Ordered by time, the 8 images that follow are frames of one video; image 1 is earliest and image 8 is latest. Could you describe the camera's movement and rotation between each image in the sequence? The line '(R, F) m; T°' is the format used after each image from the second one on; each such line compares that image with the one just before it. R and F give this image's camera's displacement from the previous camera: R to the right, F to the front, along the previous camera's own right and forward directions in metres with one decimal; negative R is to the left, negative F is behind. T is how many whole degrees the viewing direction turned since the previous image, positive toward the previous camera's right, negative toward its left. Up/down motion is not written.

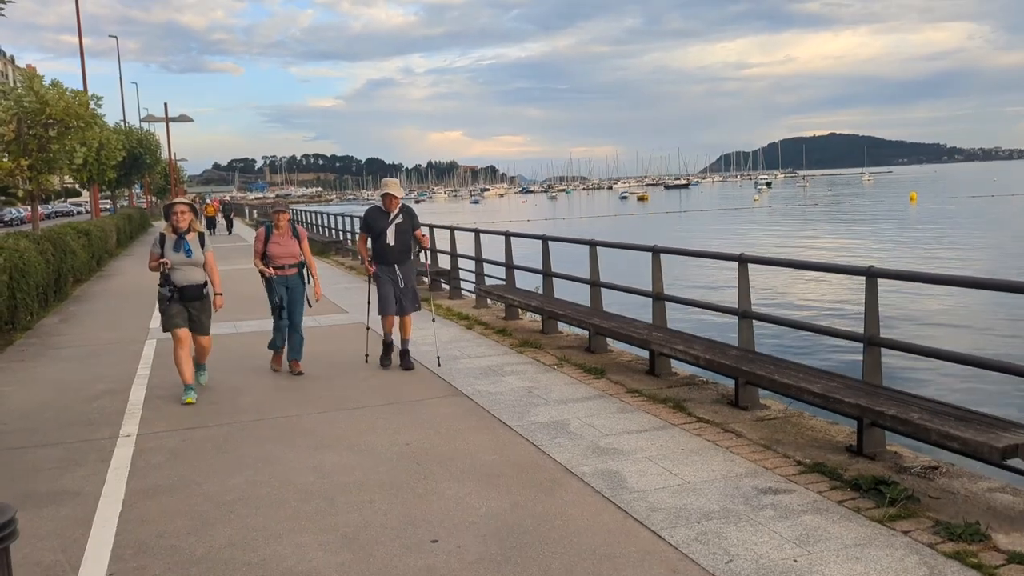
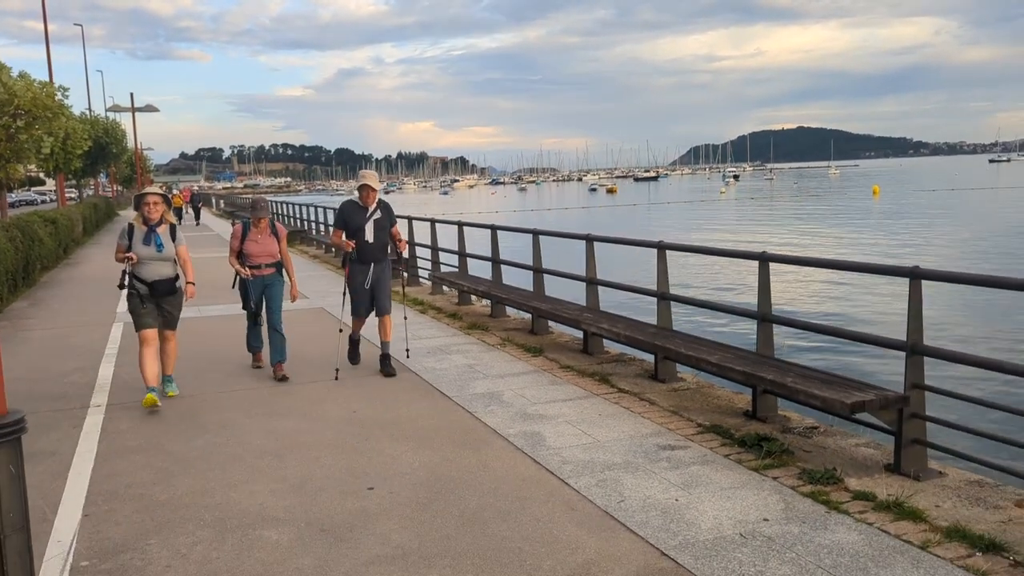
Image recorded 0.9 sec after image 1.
(+0.3, -0.7) m; +2°
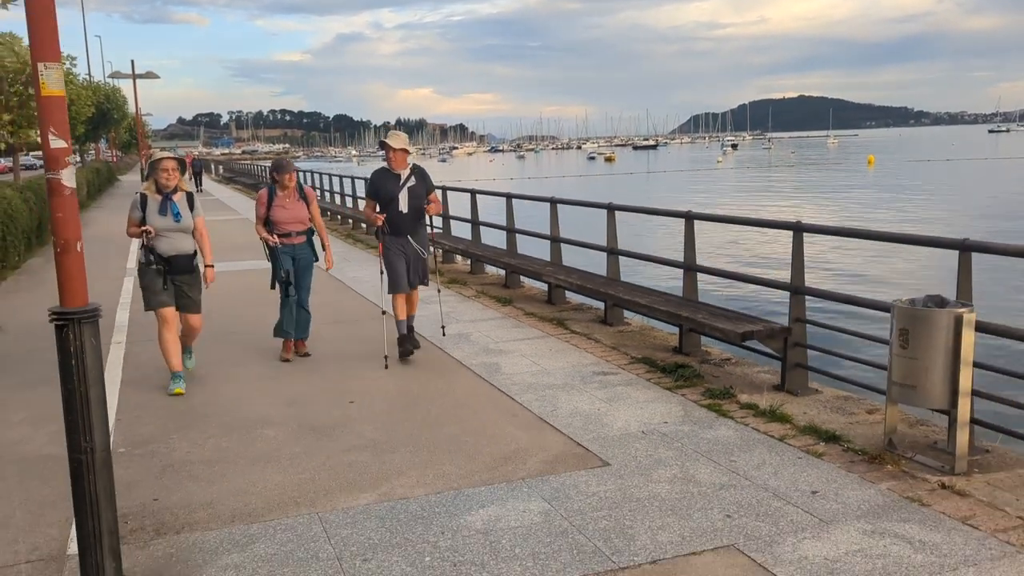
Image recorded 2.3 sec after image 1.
(+0.3, -1.1) m; 0°
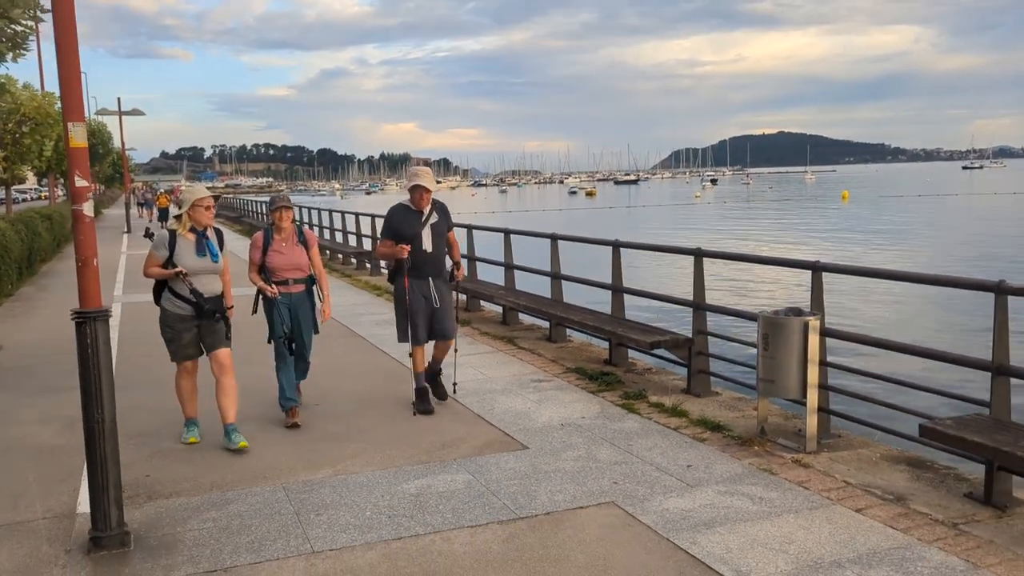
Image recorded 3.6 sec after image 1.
(+0.3, -1.0) m; +1°
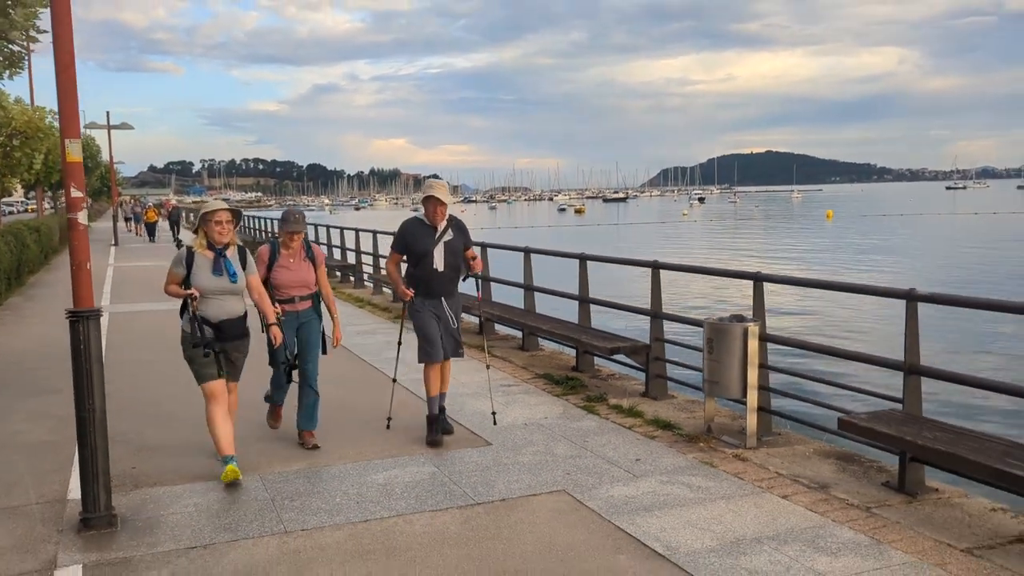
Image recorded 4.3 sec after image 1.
(+0.2, -0.5) m; +1°
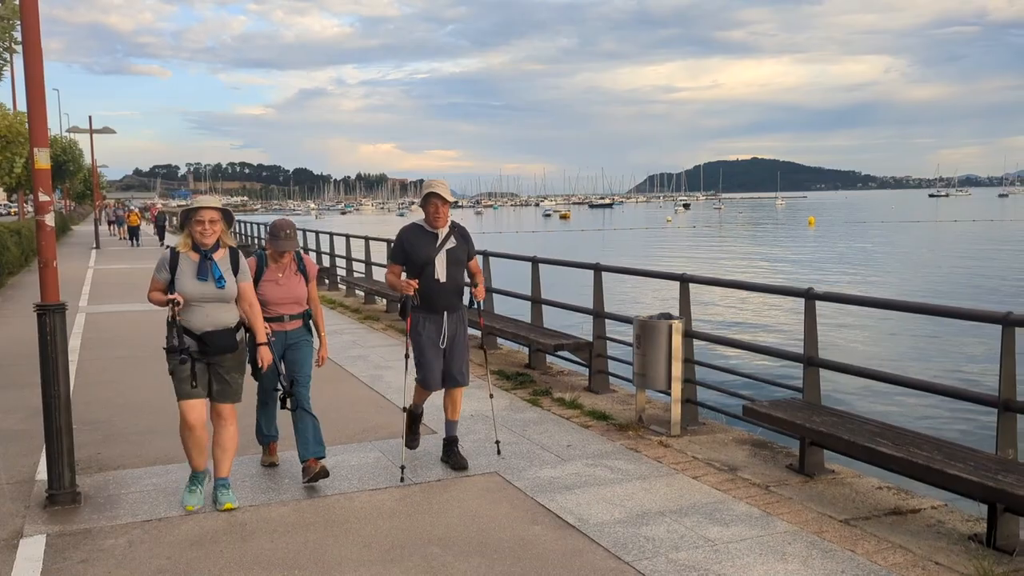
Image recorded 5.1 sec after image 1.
(+0.3, -0.5) m; +1°
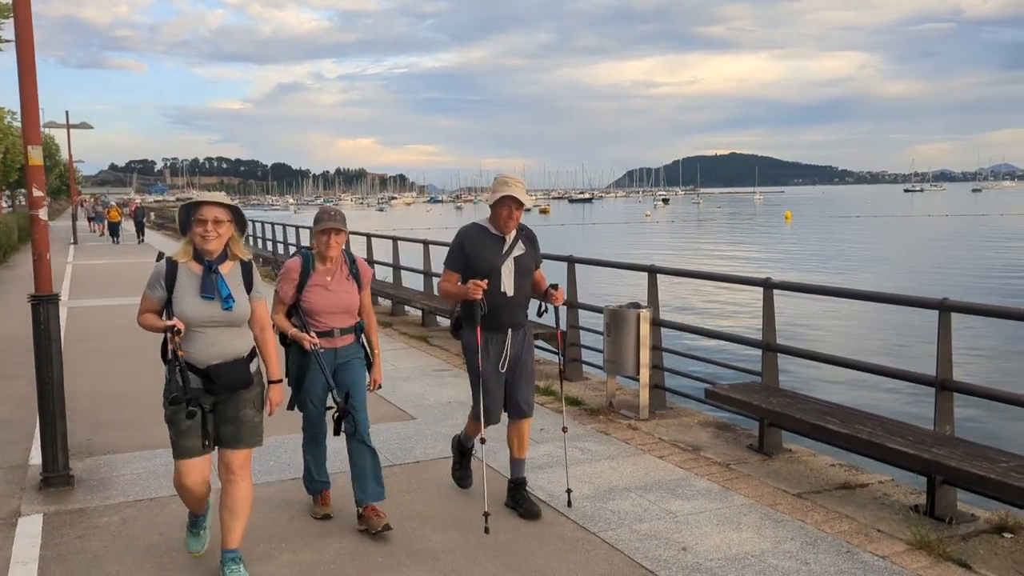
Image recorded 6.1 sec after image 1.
(0.0, -0.3) m; +1°
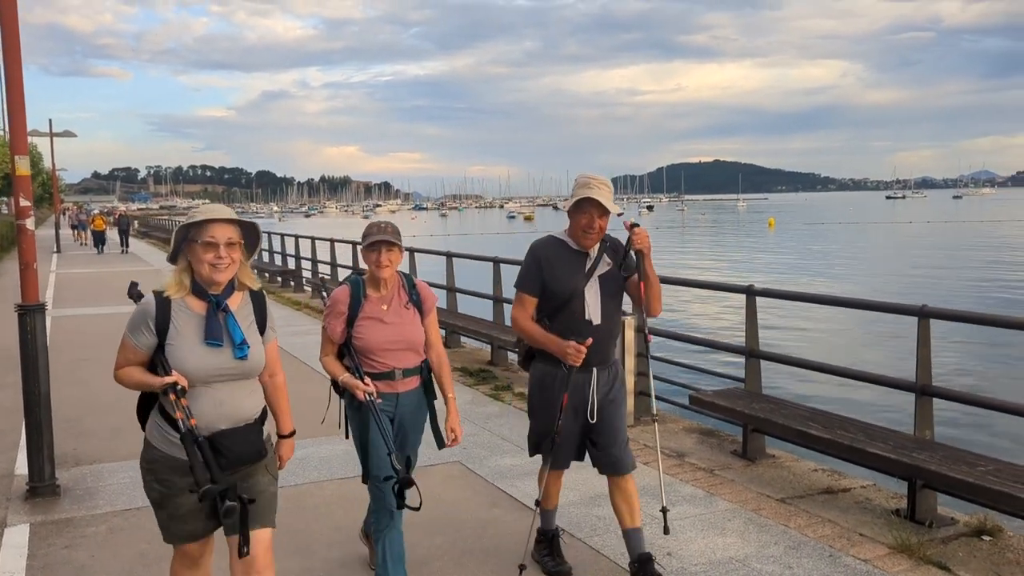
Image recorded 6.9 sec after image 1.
(0.0, 0.0) m; +1°
